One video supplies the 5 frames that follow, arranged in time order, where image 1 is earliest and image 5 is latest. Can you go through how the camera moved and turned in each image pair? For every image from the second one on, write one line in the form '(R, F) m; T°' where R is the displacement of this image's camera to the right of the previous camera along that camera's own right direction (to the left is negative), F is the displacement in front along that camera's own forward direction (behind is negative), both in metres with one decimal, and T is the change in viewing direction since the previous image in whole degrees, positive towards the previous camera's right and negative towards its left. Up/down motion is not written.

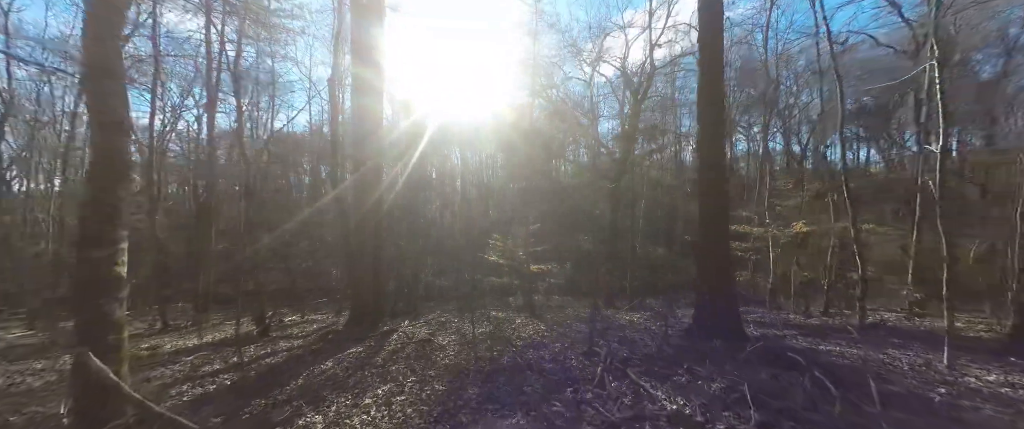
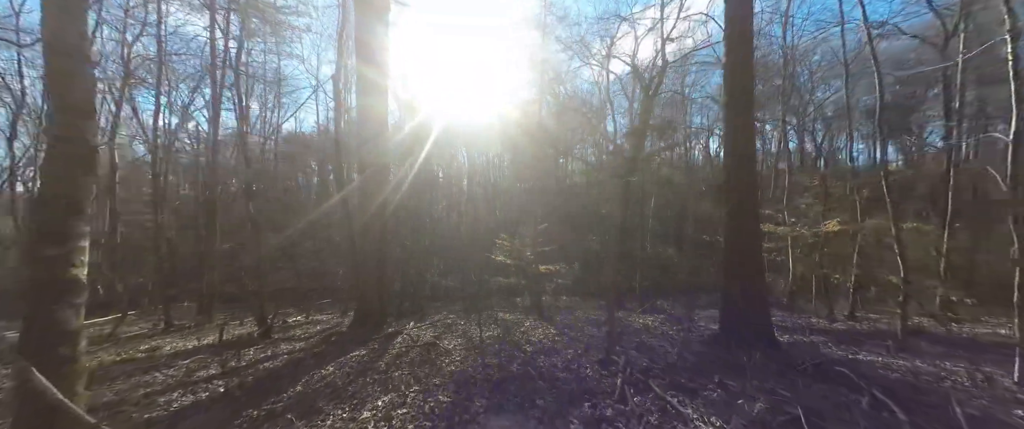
(0.0, +0.3) m; -1°
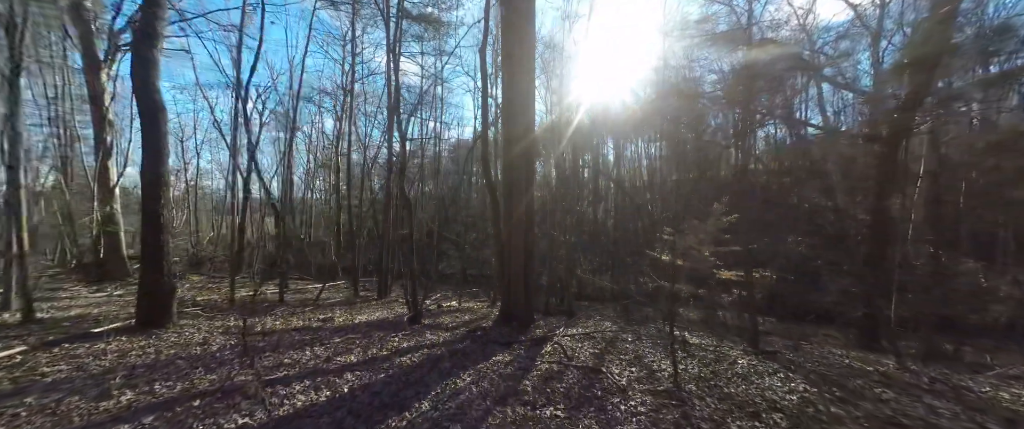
(-0.6, +1.6) m; -23°
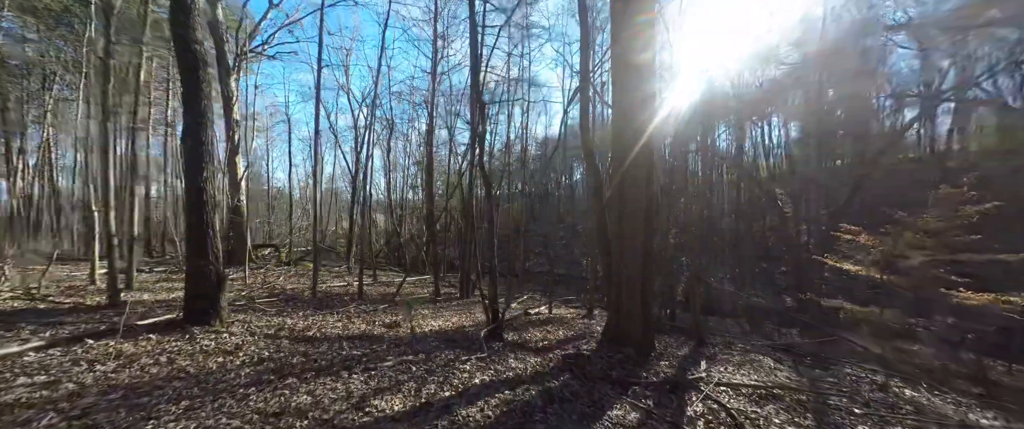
(-0.4, +1.9) m; -14°
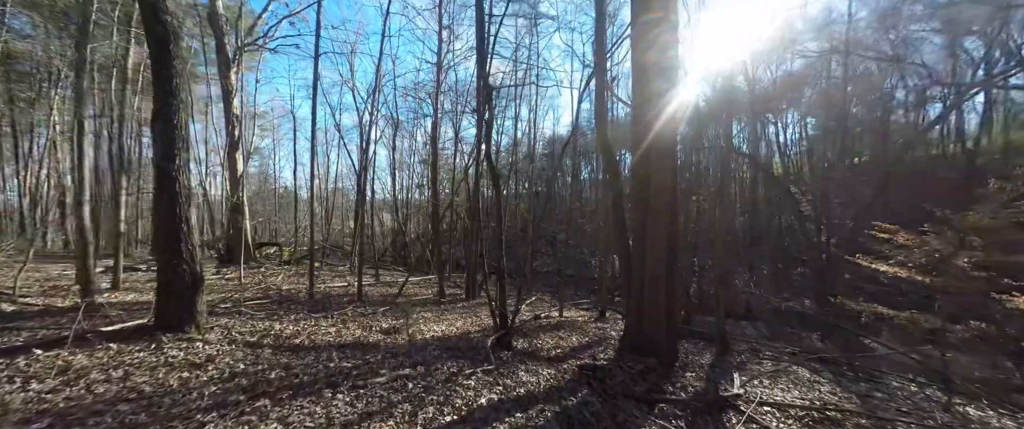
(-0.1, +0.6) m; -1°
